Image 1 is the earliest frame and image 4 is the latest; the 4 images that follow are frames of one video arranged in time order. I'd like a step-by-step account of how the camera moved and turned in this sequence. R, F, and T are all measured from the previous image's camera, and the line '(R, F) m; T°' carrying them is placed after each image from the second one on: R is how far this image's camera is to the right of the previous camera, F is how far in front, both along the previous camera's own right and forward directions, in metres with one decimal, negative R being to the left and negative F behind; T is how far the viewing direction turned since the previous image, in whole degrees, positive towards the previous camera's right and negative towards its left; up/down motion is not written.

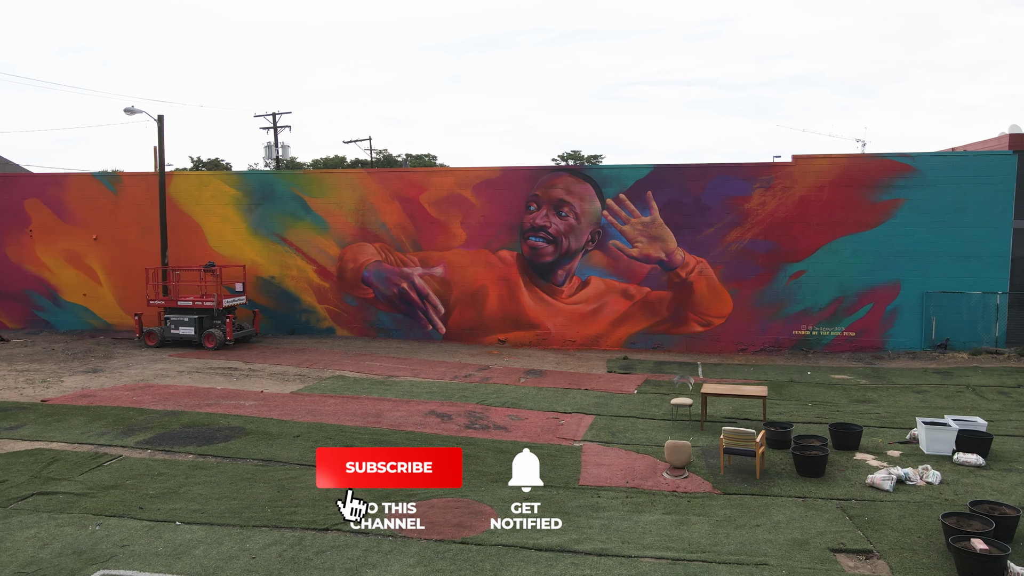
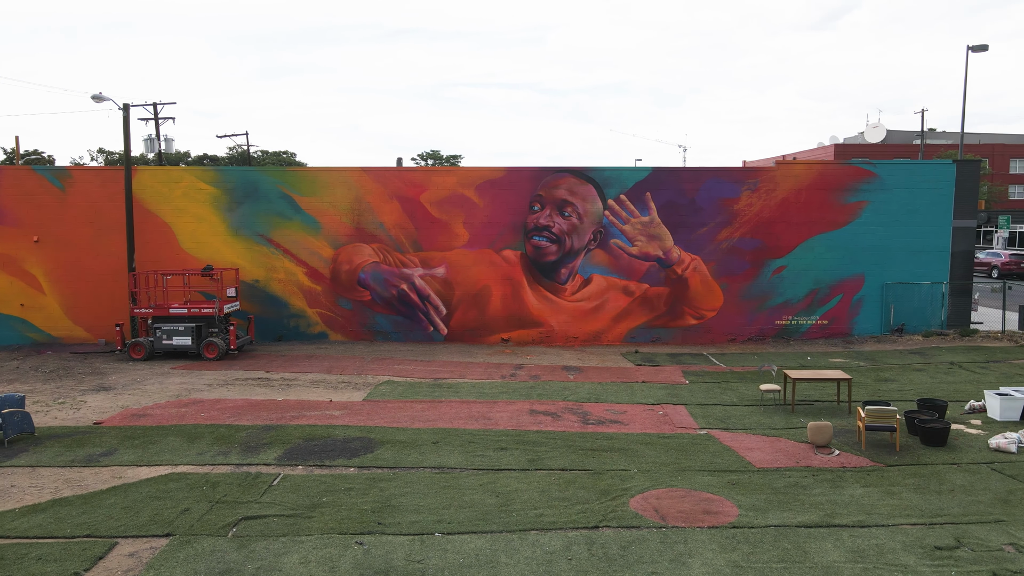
(-4.0, +0.3) m; +13°
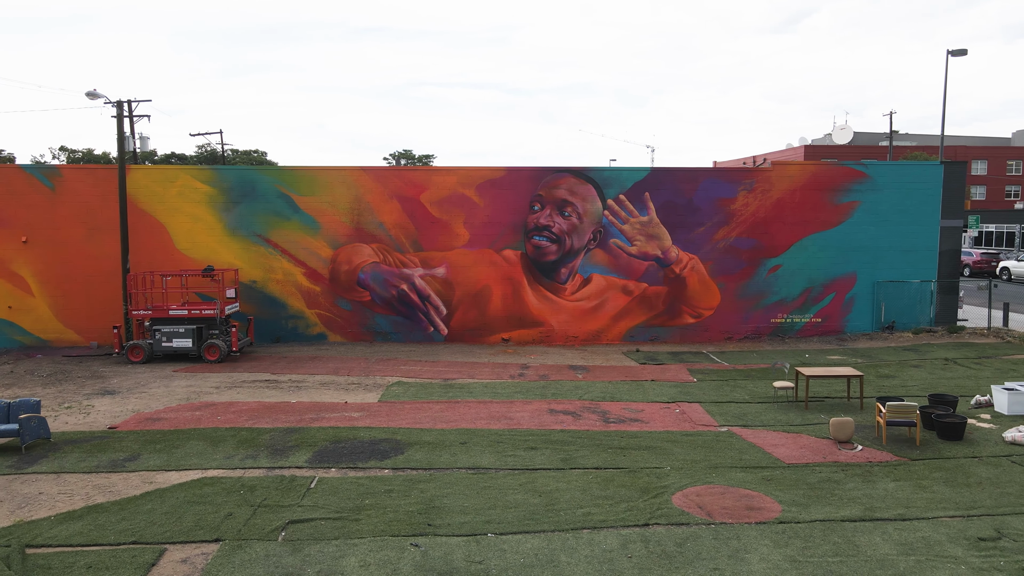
(-0.8, 0.0) m; +2°
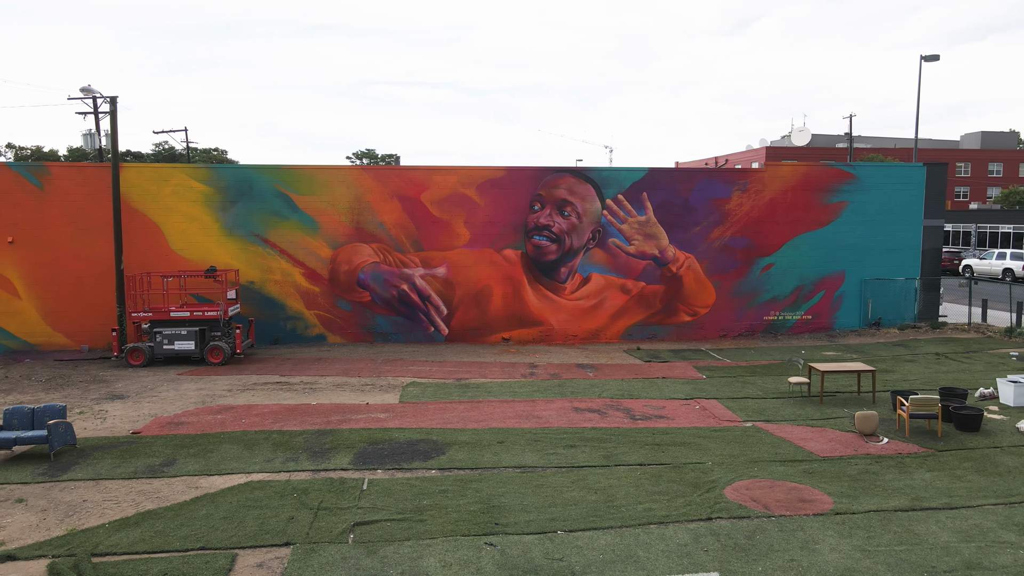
(-1.0, 0.0) m; +3°
